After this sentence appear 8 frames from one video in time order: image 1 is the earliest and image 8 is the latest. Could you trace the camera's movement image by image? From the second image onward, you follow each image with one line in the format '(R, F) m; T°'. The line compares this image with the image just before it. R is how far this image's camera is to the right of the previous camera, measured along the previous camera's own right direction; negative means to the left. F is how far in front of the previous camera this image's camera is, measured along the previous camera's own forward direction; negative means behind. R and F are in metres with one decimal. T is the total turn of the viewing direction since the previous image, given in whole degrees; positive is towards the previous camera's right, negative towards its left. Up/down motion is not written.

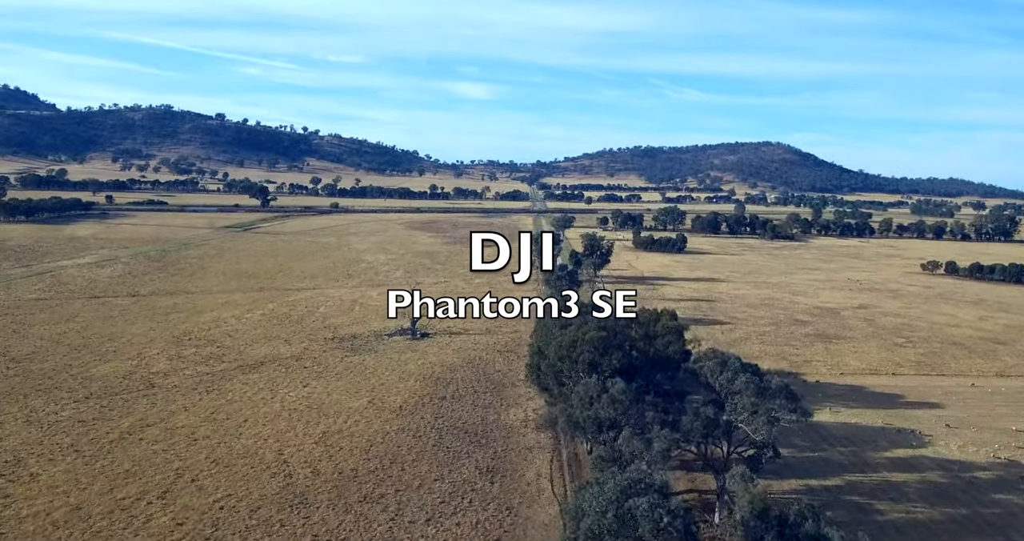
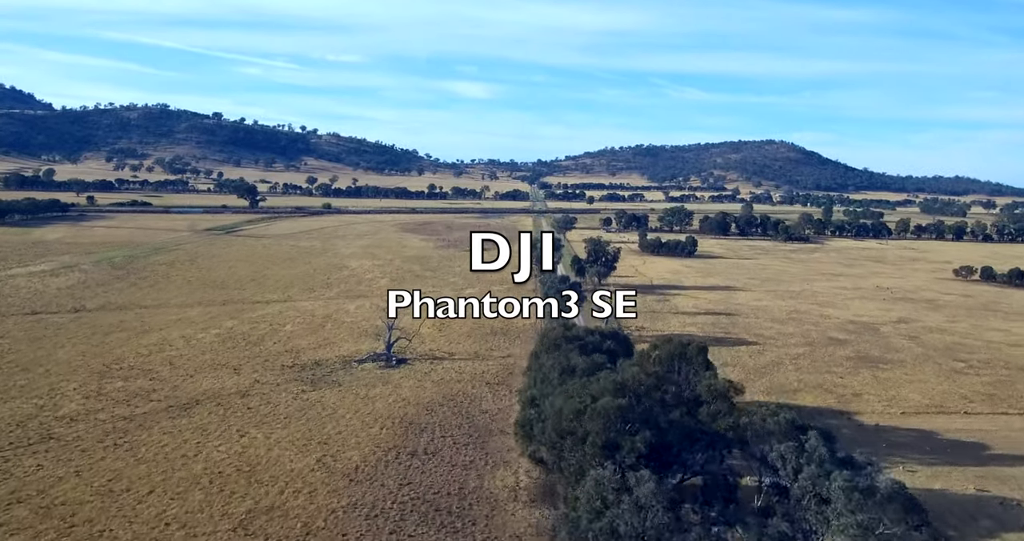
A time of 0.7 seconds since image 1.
(+0.5, +7.3) m; 0°
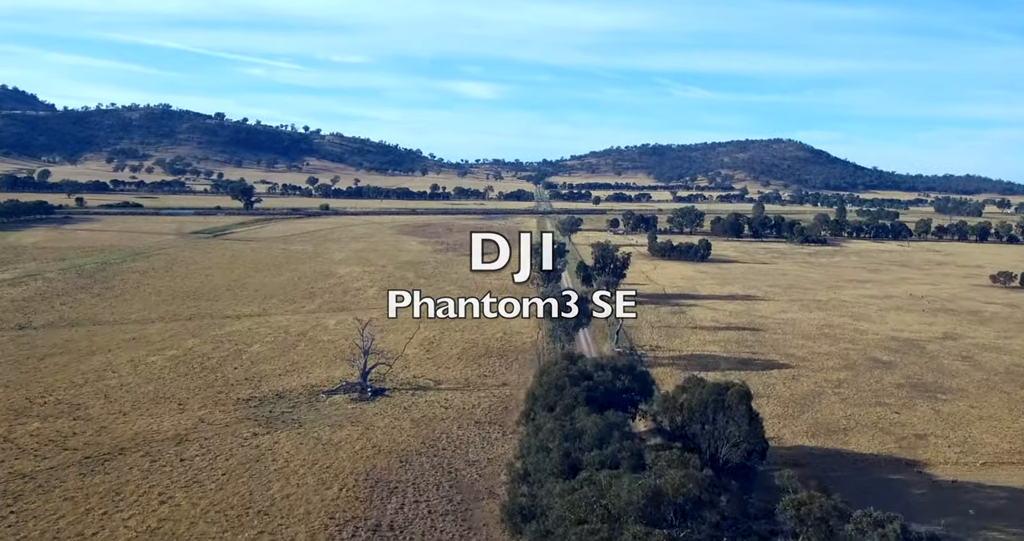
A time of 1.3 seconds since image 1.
(+0.5, +6.1) m; 0°
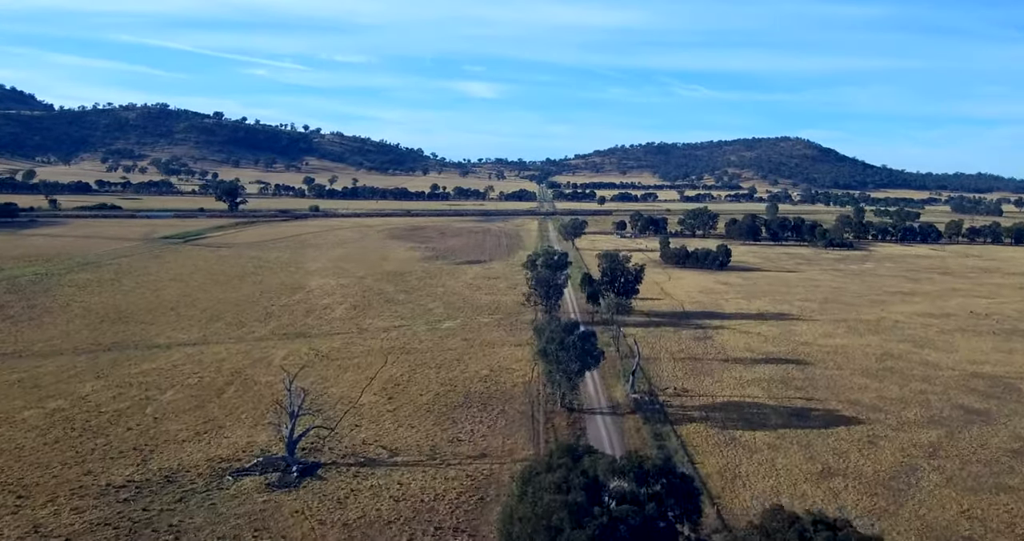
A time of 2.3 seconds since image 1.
(+0.8, +9.8) m; 0°
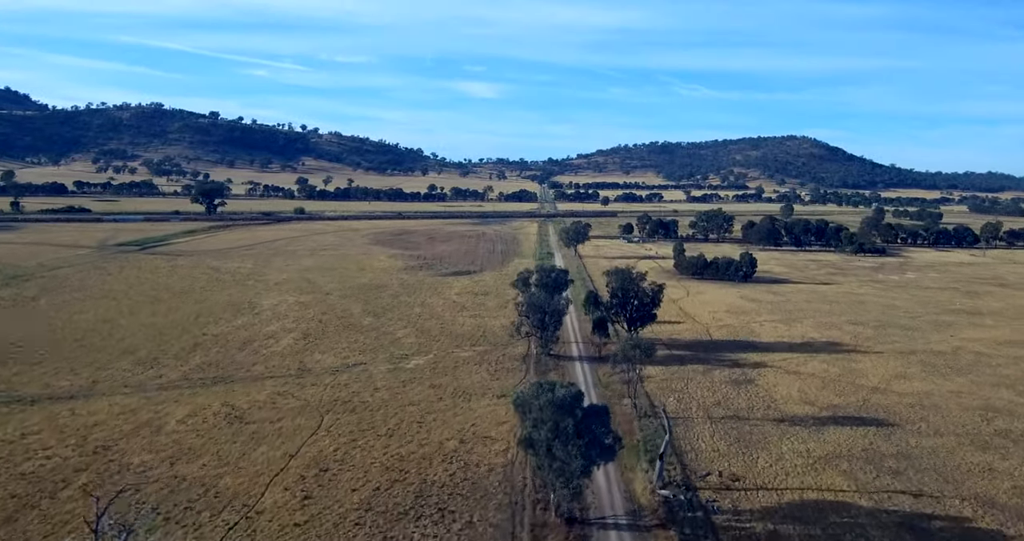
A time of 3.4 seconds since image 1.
(+0.9, +11.0) m; 0°
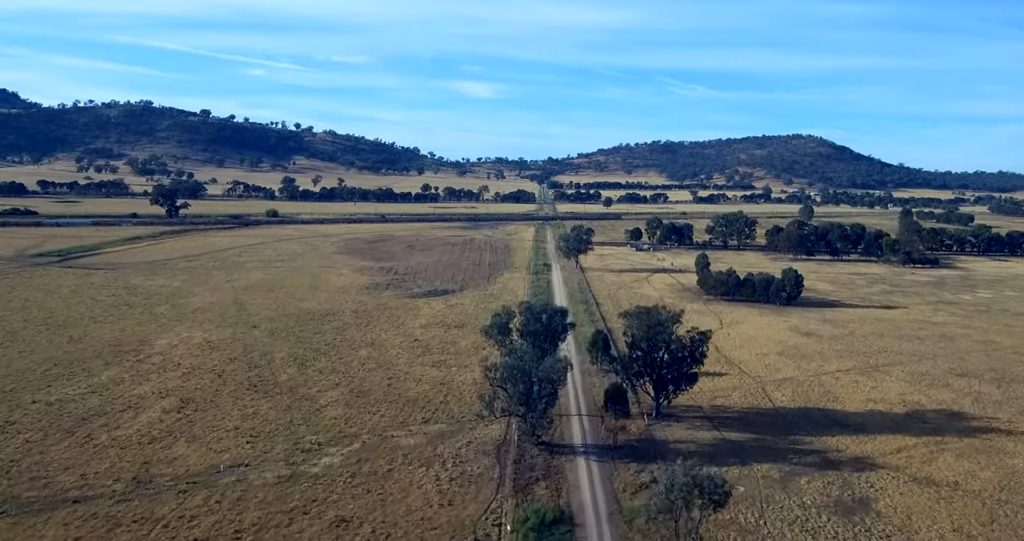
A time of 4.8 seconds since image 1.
(+1.1, +14.8) m; 0°
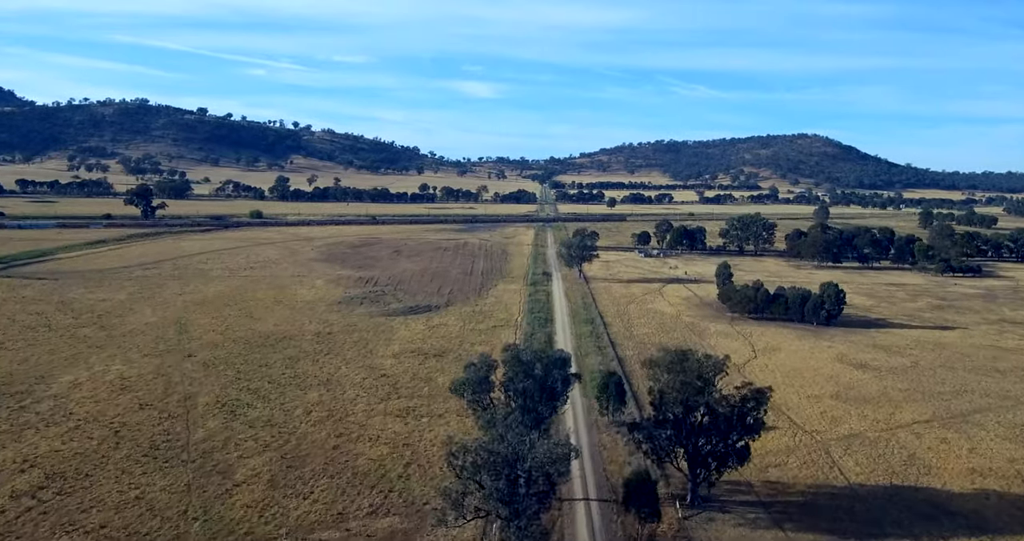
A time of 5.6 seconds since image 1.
(+0.6, +8.6) m; 0°
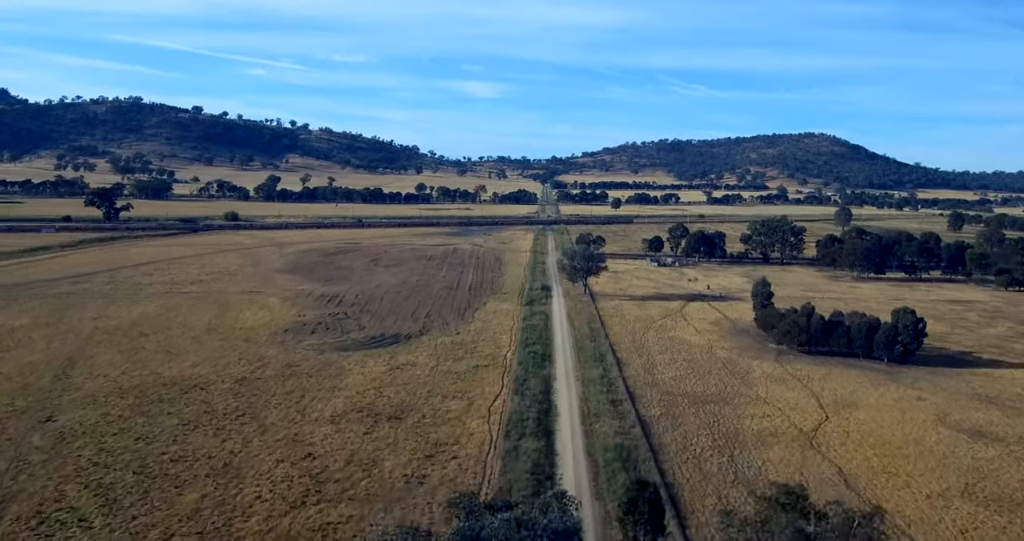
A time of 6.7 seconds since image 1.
(+0.7, +11.1) m; 0°
